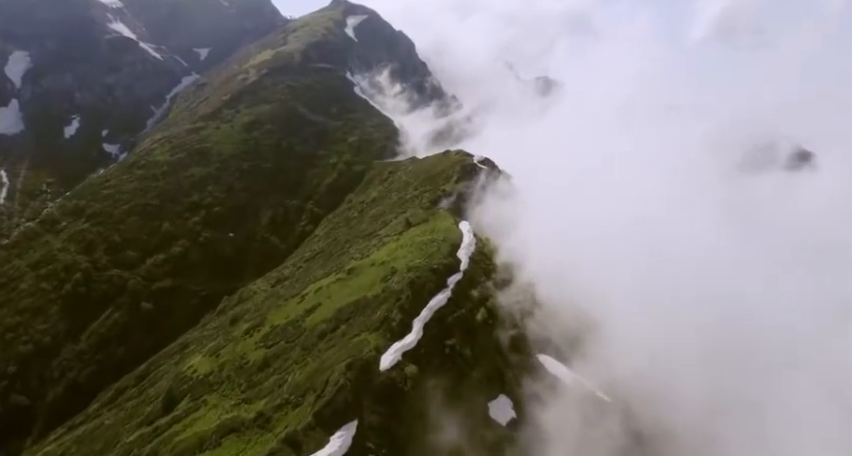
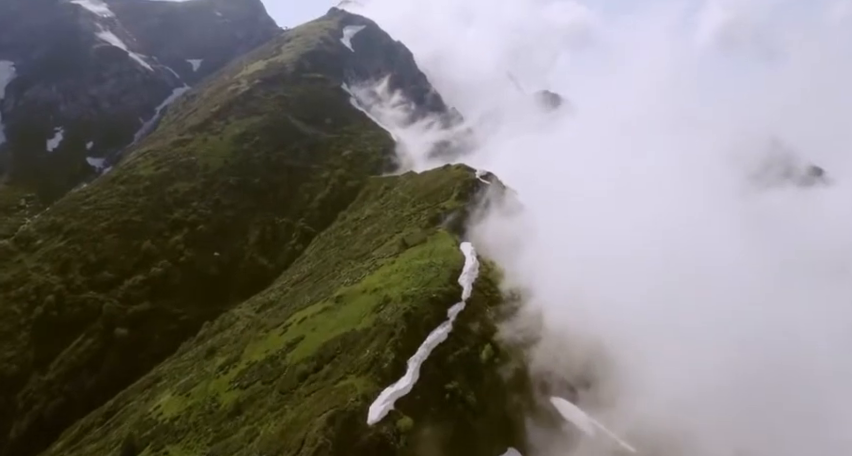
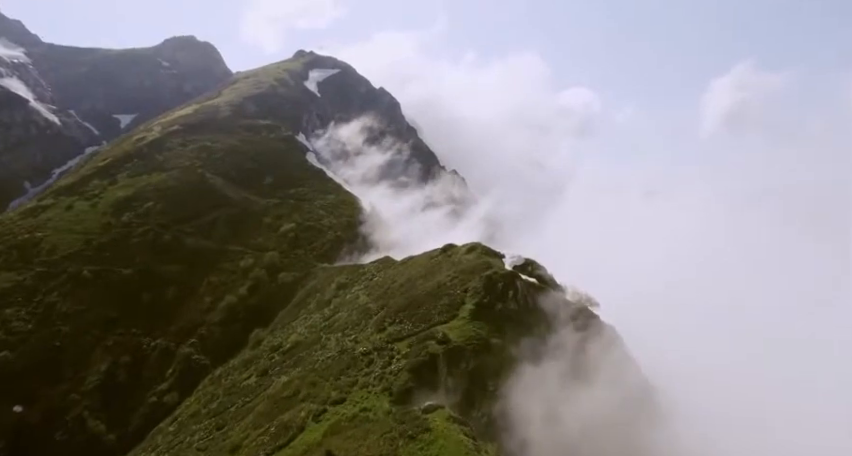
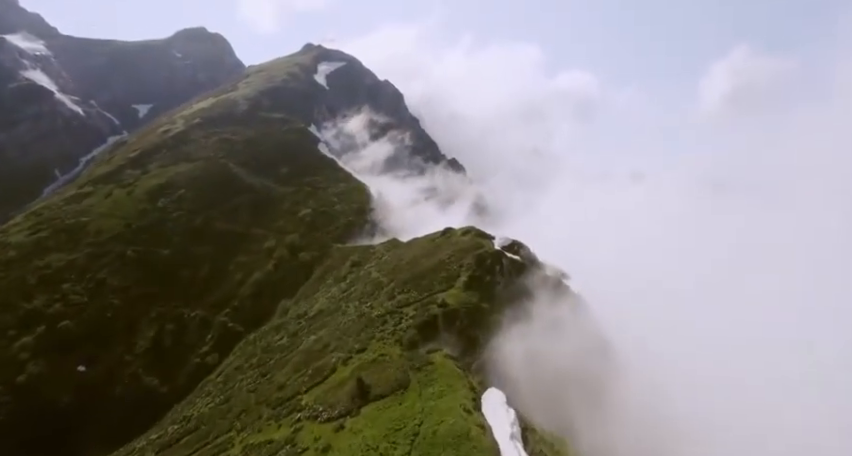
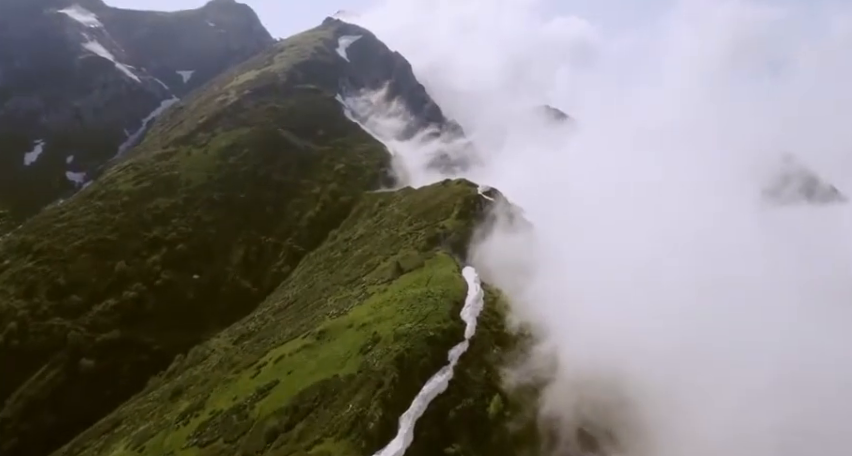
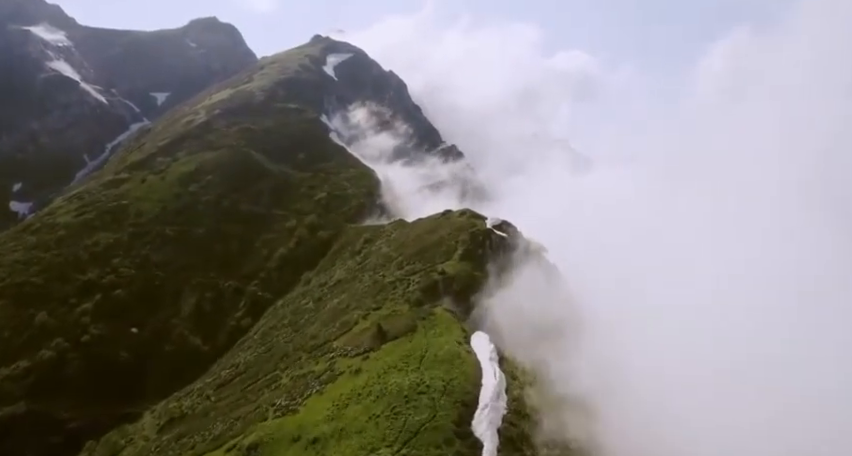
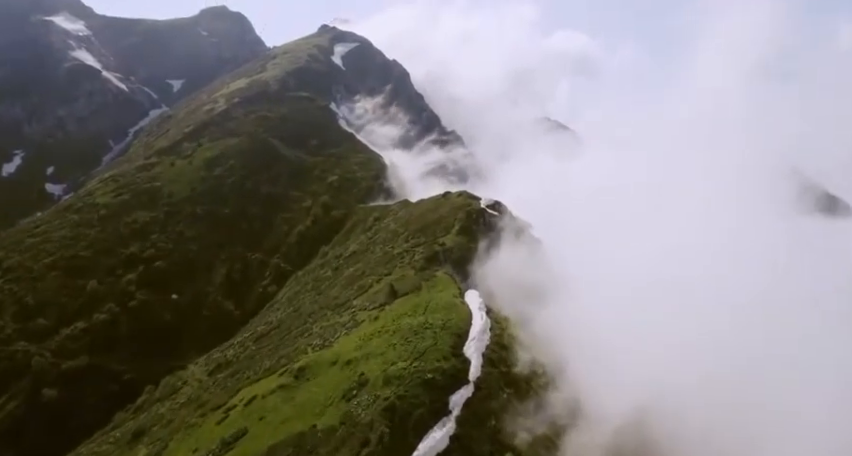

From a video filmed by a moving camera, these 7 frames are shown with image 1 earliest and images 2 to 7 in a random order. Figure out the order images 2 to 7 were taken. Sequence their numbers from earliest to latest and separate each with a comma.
2, 5, 7, 6, 4, 3
